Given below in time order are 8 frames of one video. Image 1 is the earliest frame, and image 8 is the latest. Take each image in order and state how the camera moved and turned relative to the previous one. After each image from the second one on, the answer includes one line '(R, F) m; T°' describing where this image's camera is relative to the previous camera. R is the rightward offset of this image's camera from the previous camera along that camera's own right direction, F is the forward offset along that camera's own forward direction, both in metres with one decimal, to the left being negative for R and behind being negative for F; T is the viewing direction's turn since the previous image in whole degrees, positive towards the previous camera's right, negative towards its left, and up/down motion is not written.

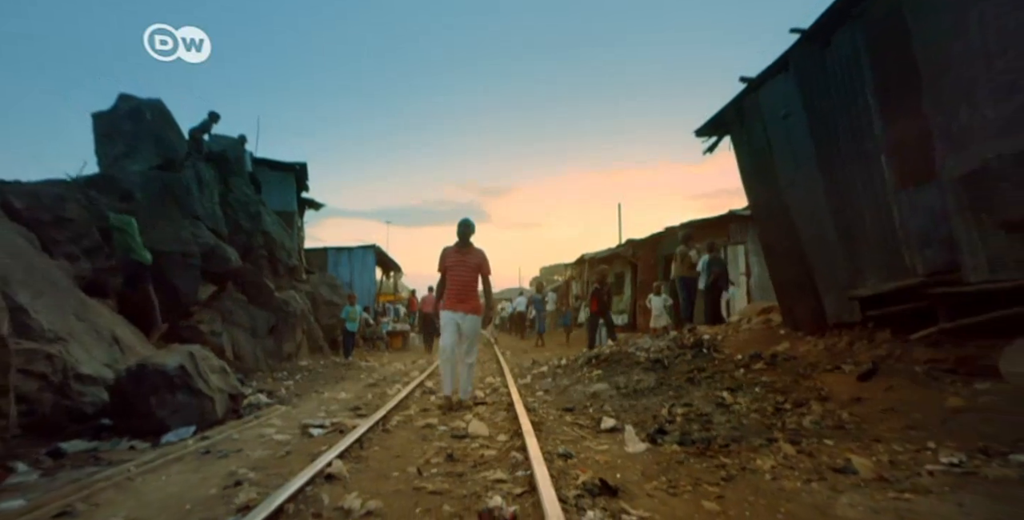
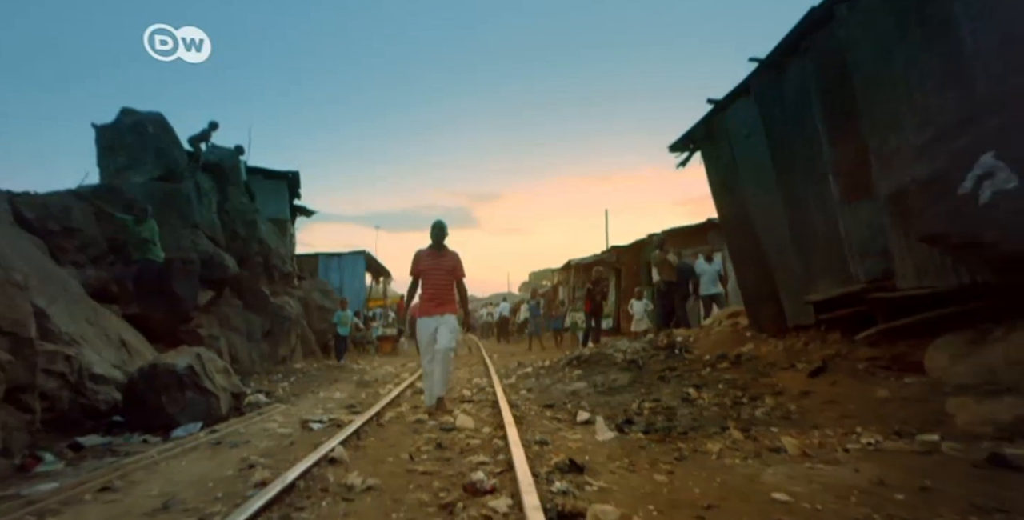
(+0.1, -0.6) m; +1°
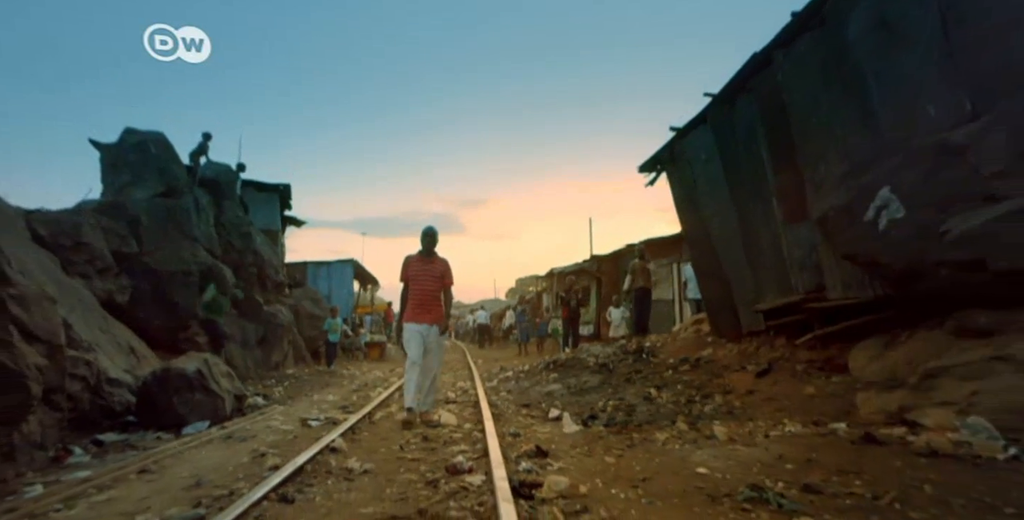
(+0.1, -0.7) m; +1°
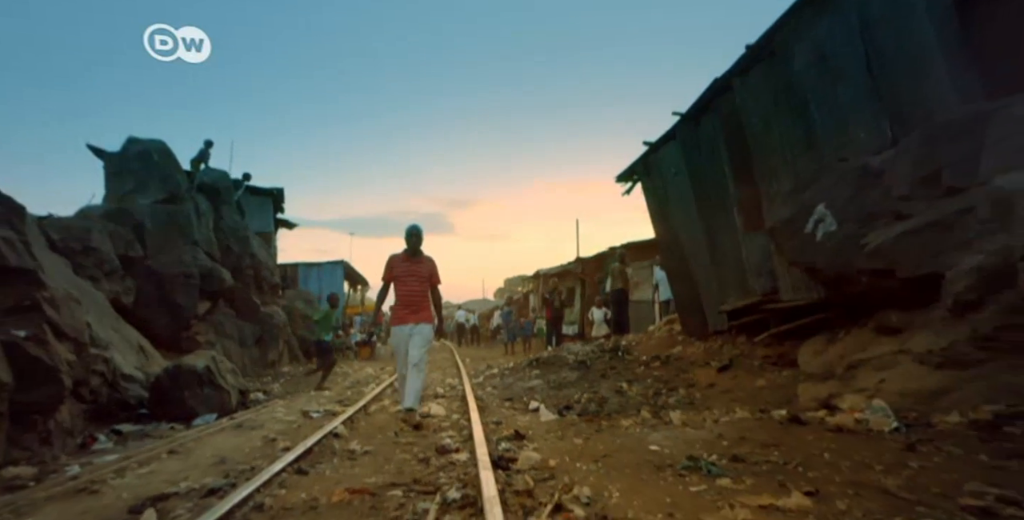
(+0.1, -0.7) m; +1°
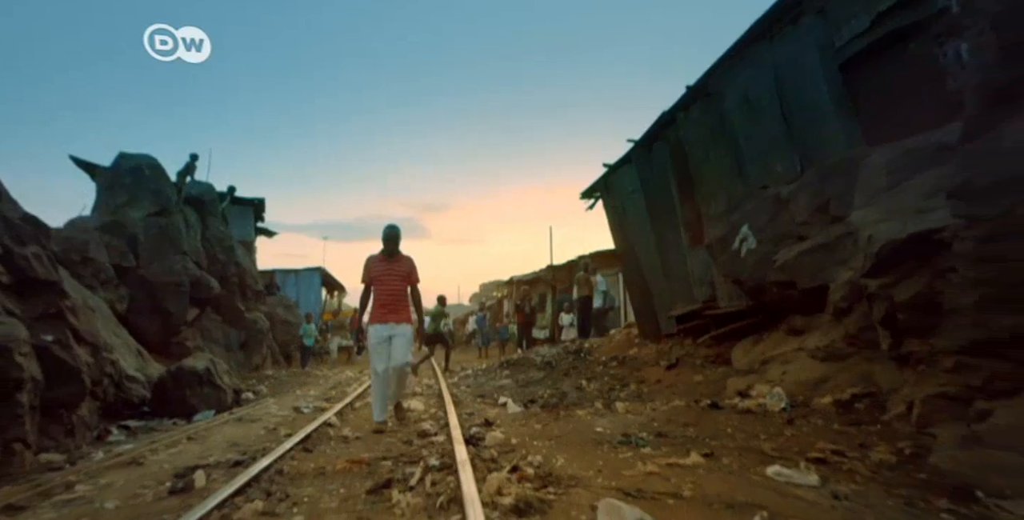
(+0.1, -1.0) m; +3°
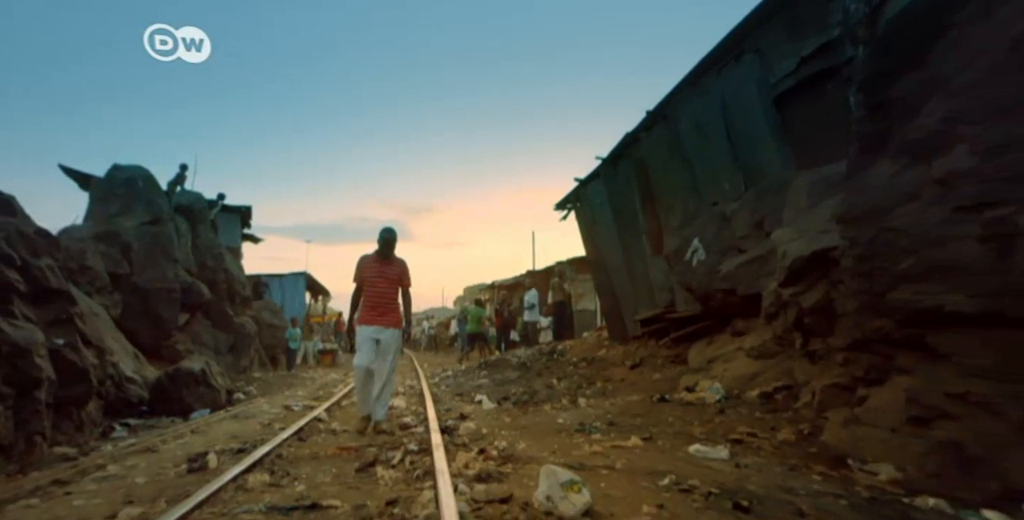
(+0.2, -0.7) m; +2°
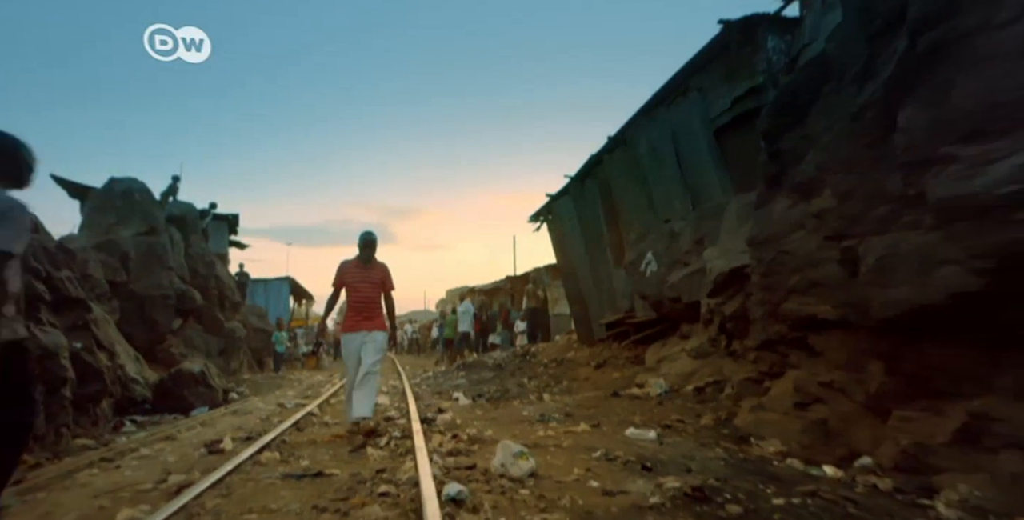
(+0.2, -0.9) m; +2°
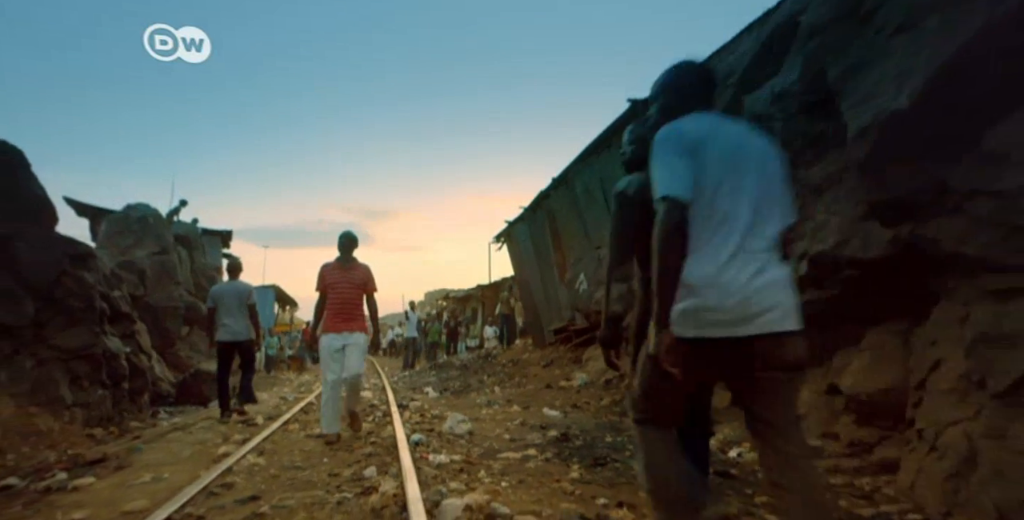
(+0.4, -2.2) m; +2°
